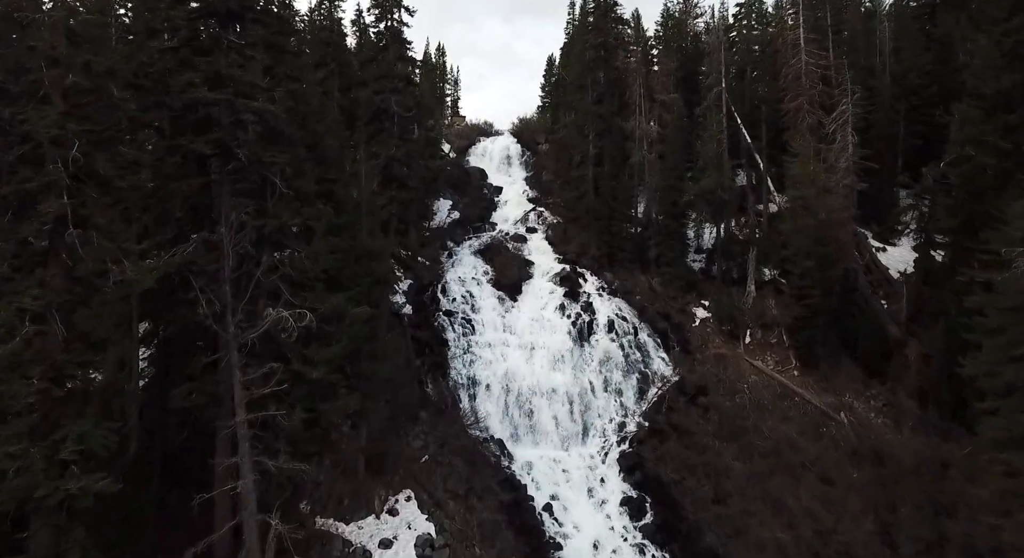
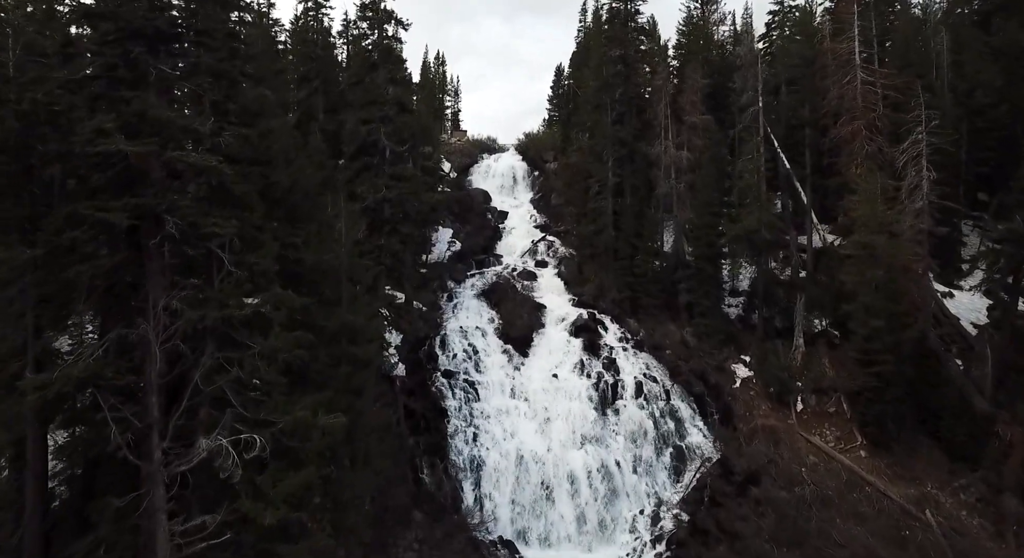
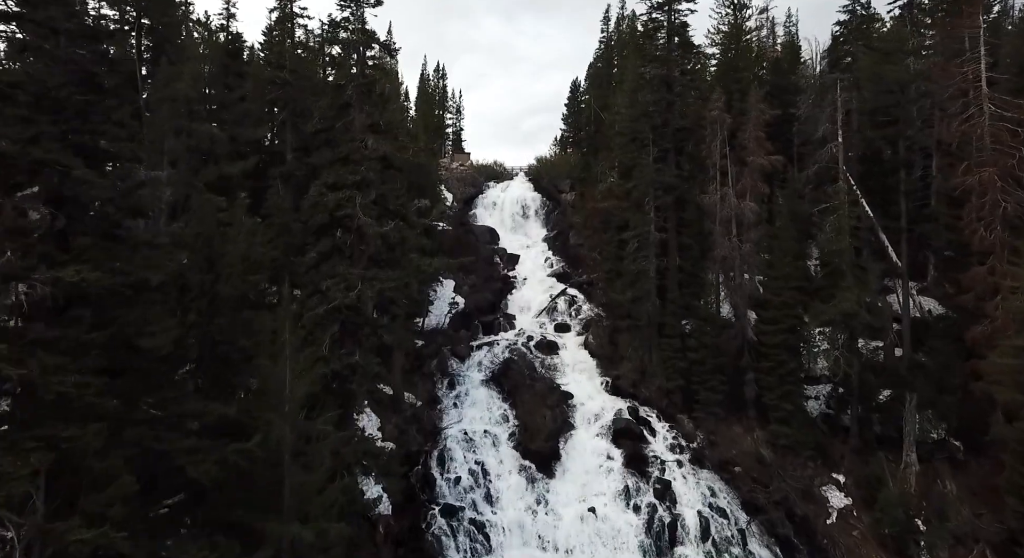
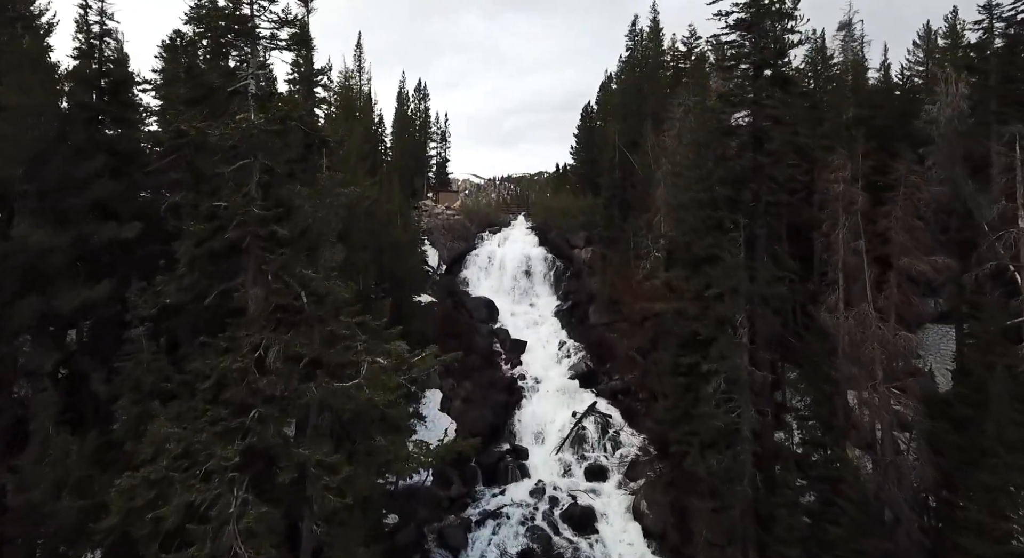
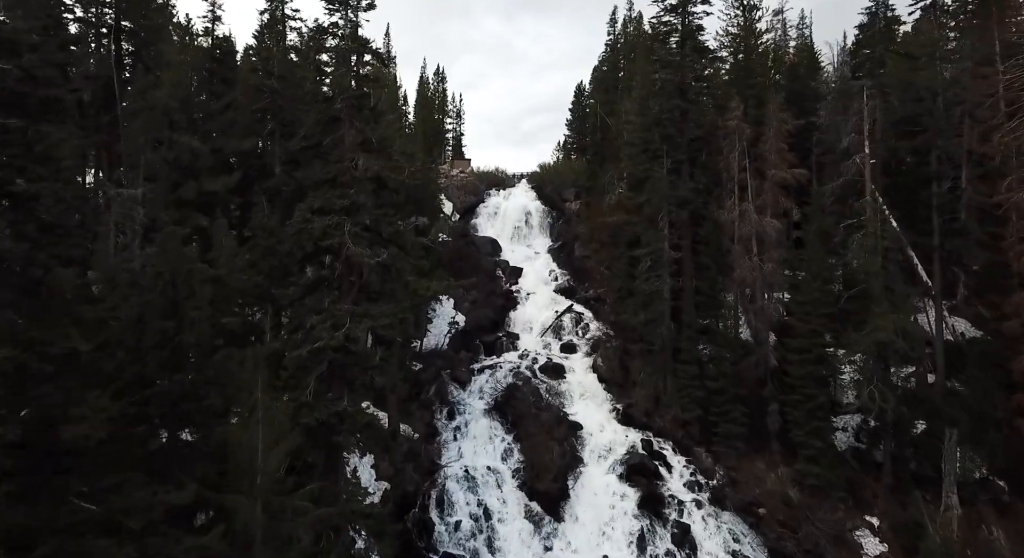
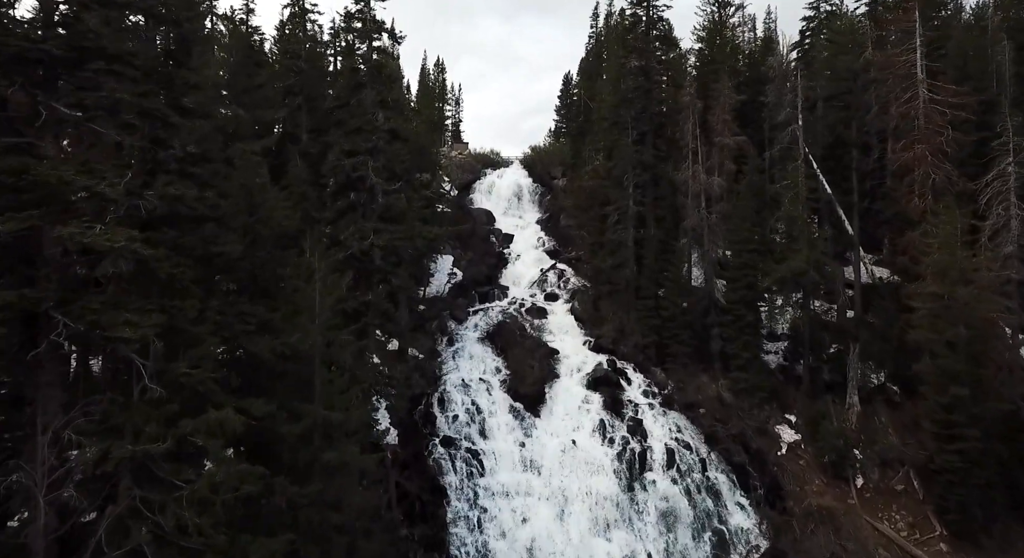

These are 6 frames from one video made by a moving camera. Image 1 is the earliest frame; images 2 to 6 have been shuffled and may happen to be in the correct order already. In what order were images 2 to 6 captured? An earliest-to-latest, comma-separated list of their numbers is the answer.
2, 6, 3, 5, 4
